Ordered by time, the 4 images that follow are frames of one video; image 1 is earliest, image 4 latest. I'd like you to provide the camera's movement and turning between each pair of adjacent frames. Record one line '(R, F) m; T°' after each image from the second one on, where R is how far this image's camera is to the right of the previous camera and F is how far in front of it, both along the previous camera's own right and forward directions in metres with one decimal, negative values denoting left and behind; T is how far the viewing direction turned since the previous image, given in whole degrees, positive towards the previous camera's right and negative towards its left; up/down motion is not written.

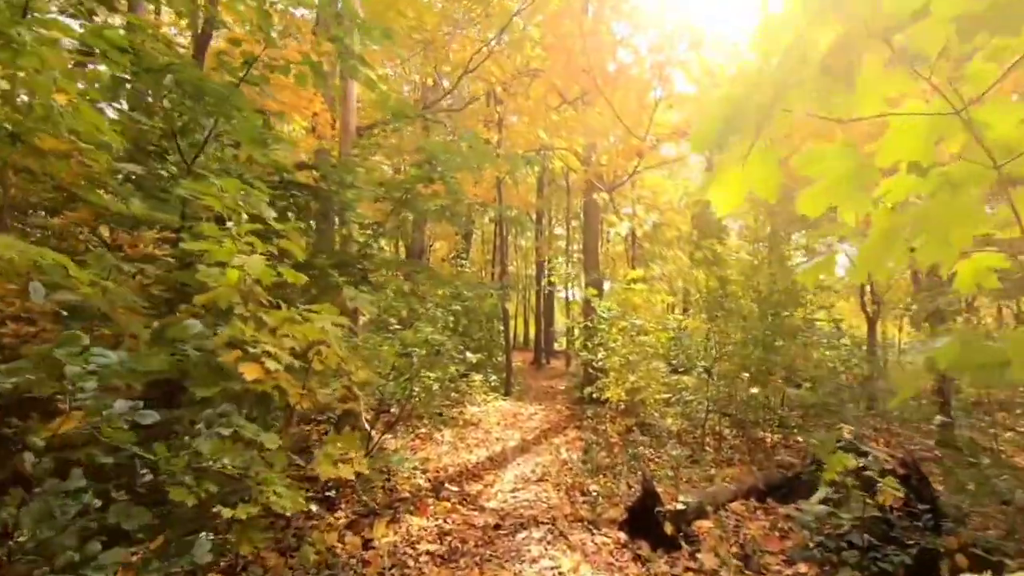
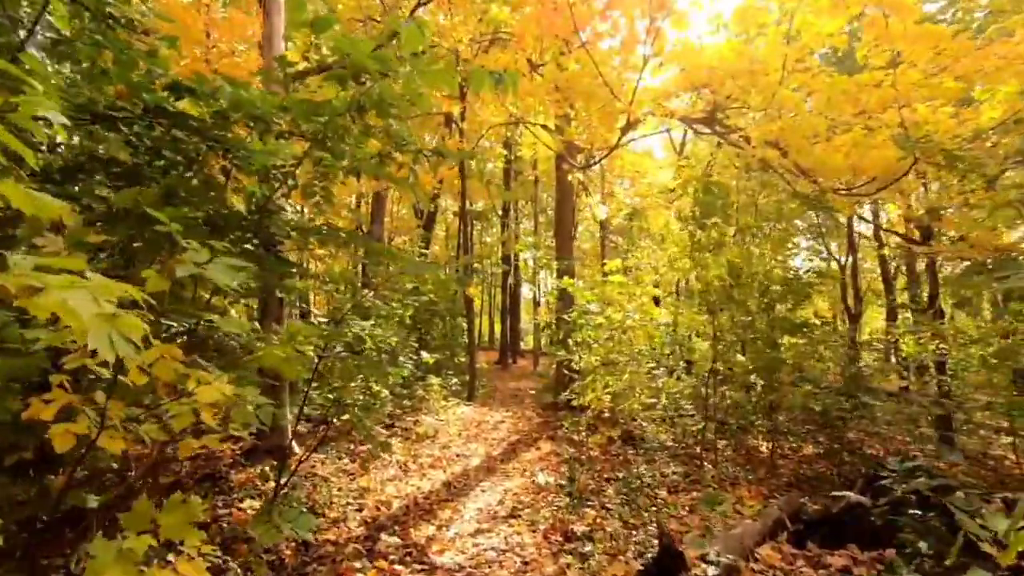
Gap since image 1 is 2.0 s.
(0.0, +1.1) m; +4°
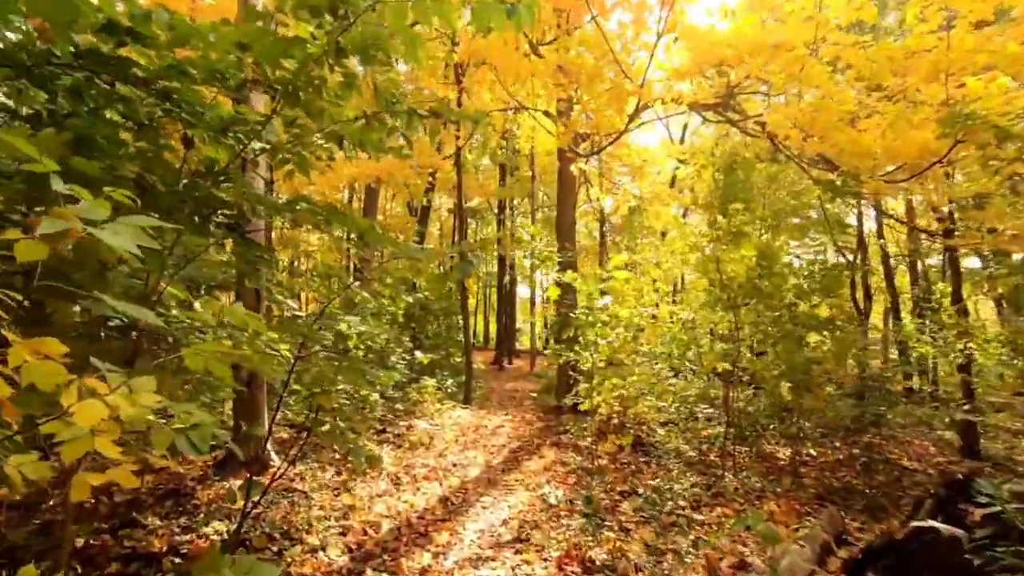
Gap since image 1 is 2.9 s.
(-0.1, +0.5) m; +1°
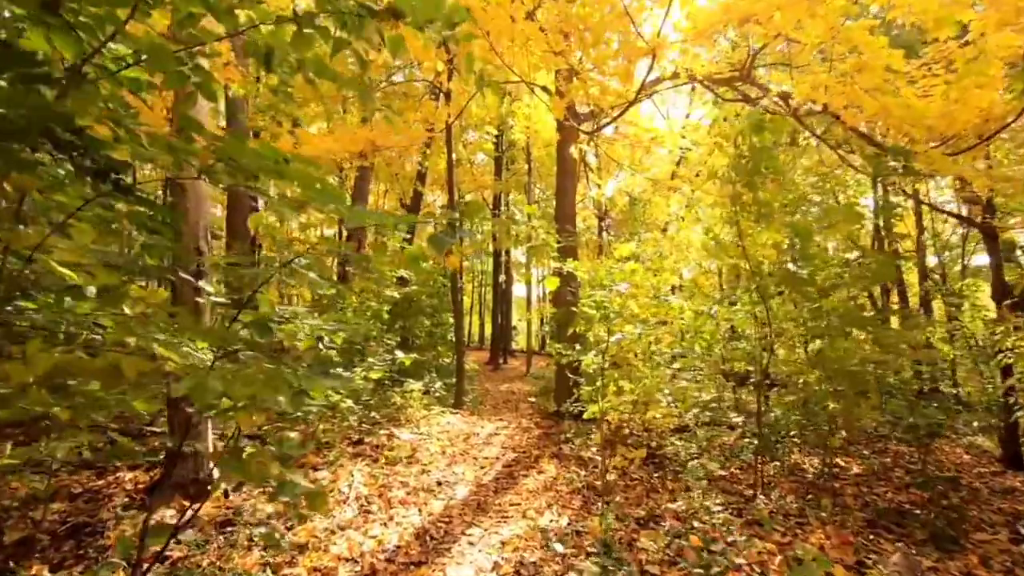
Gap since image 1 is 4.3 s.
(0.0, +0.8) m; 0°
